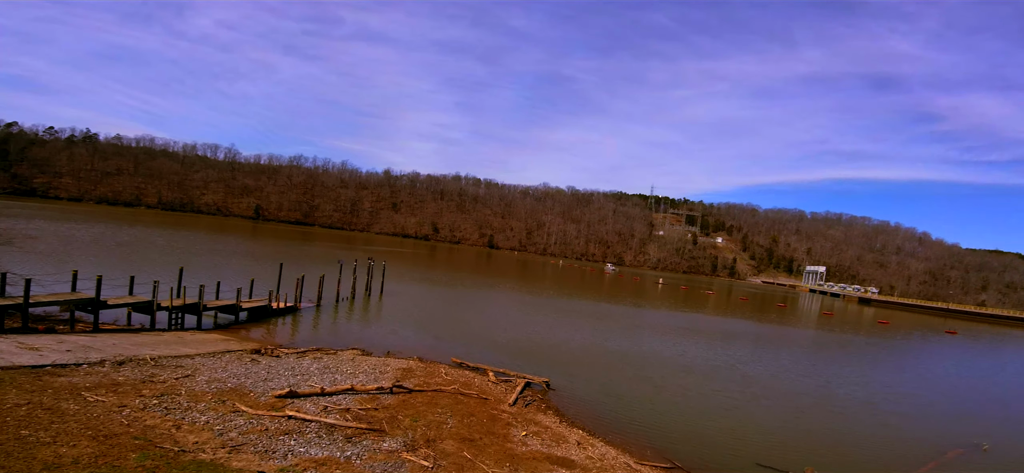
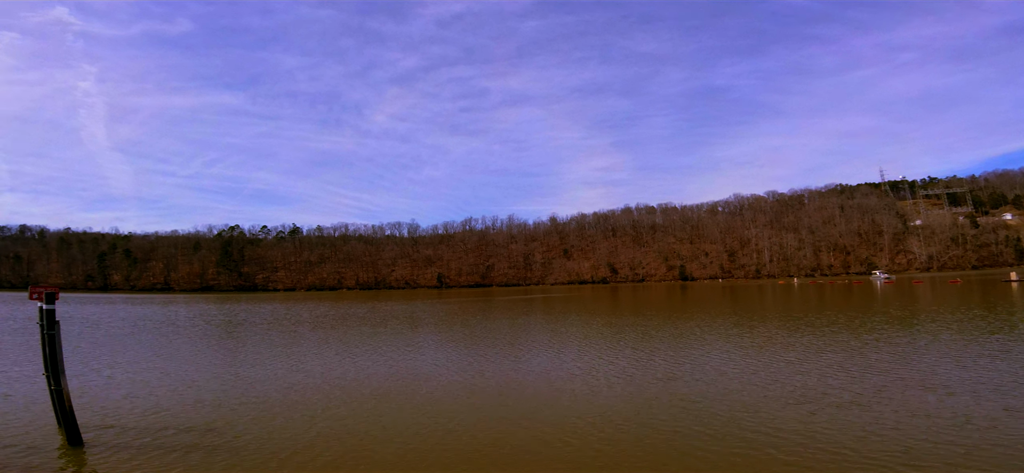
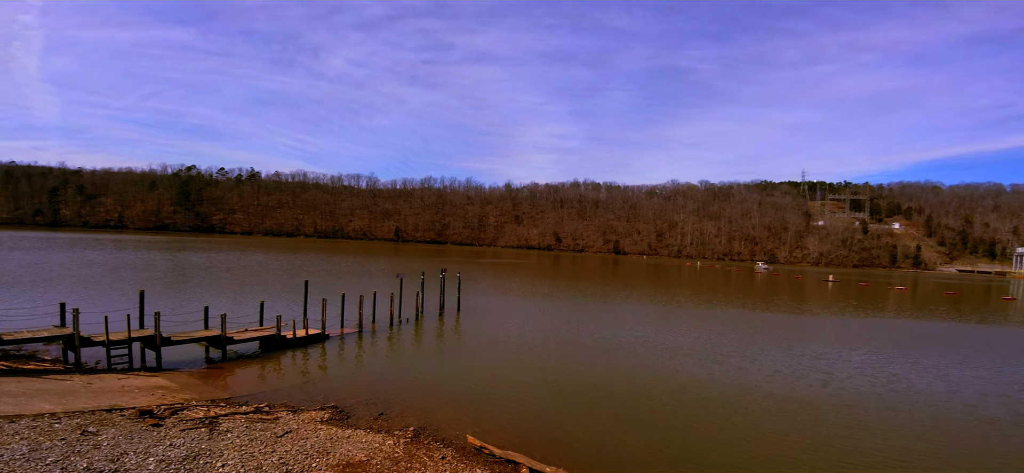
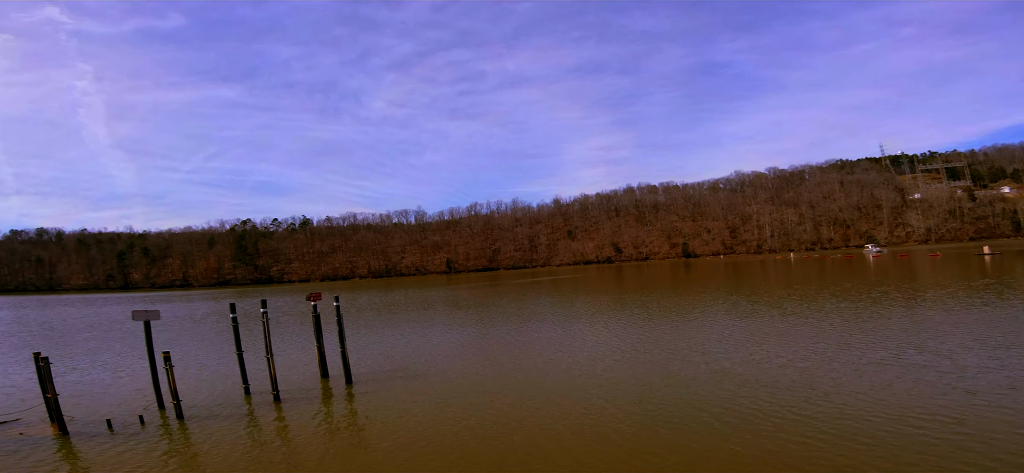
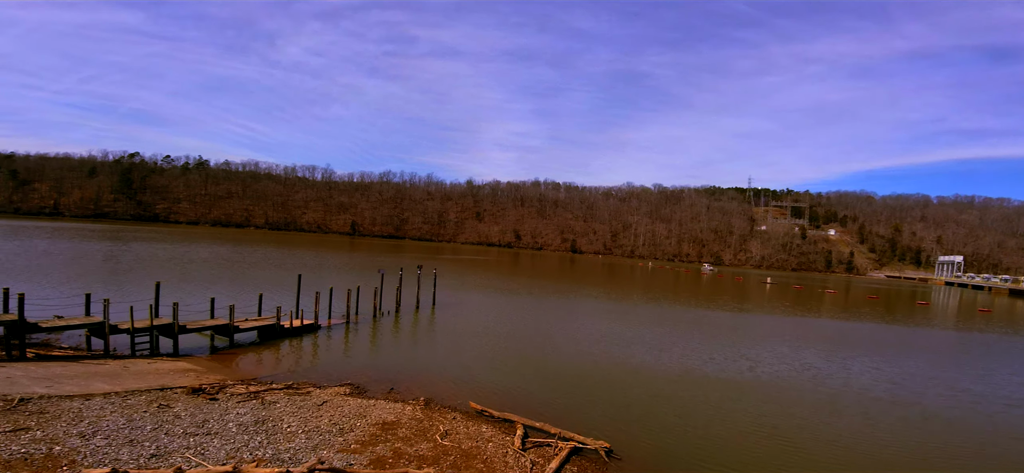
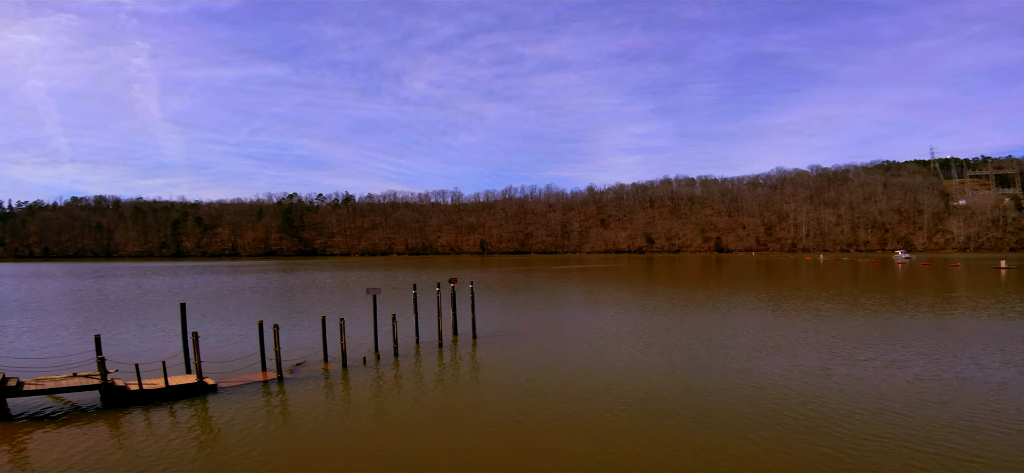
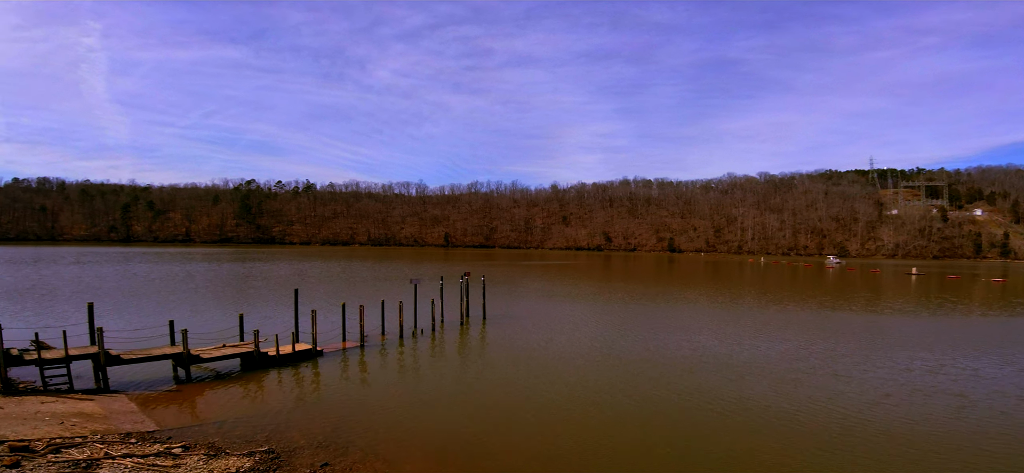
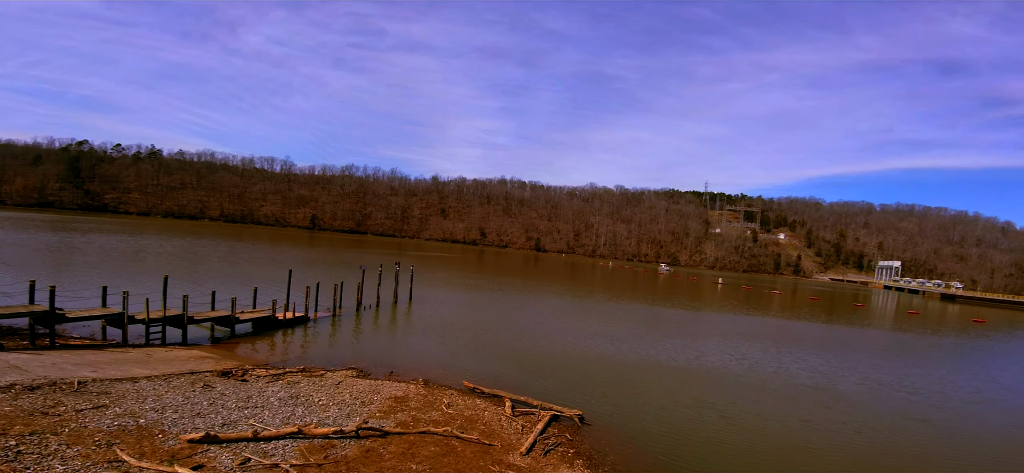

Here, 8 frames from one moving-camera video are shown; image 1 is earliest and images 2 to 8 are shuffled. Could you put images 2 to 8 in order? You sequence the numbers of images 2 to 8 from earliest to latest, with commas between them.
8, 5, 3, 7, 6, 4, 2
